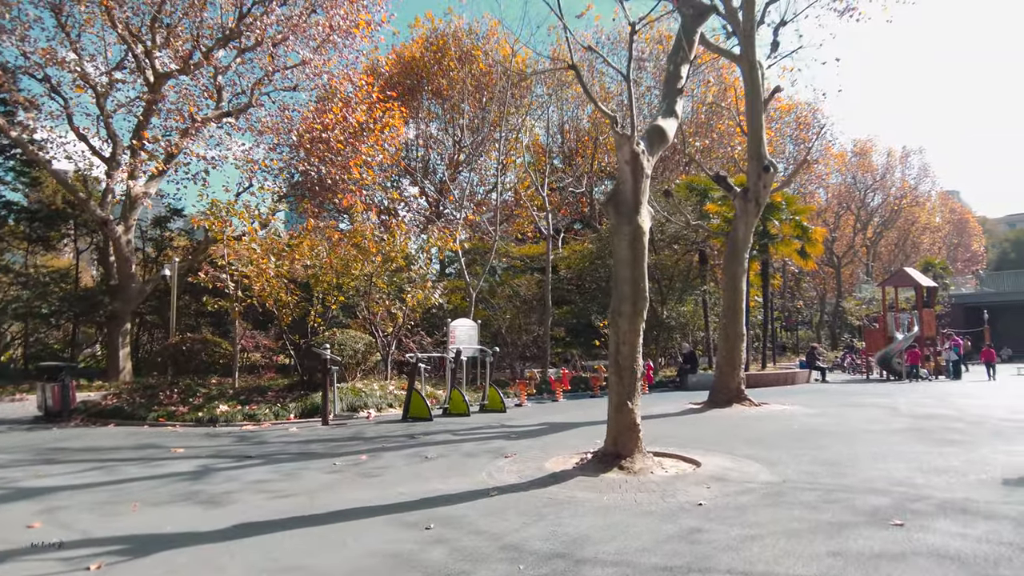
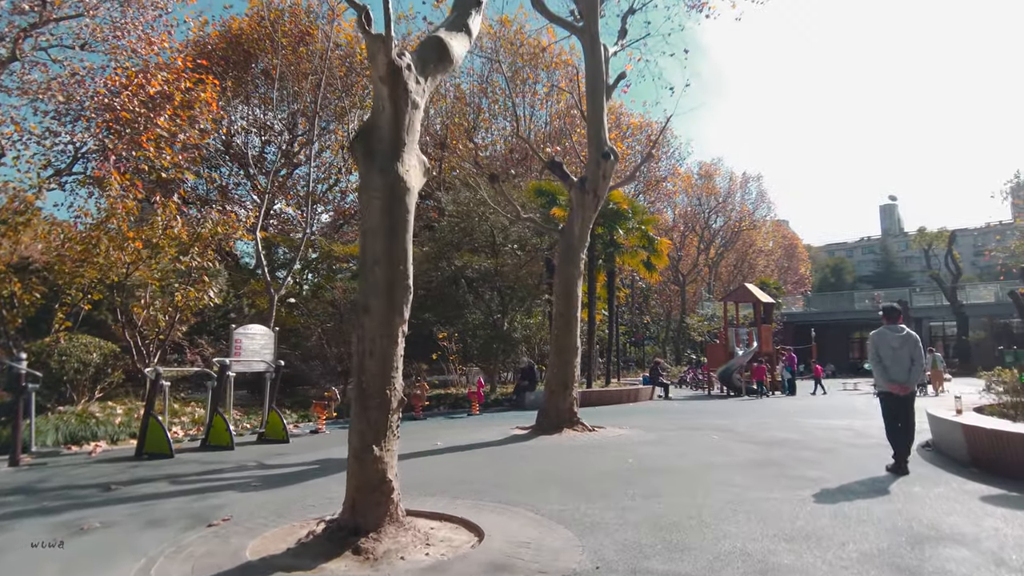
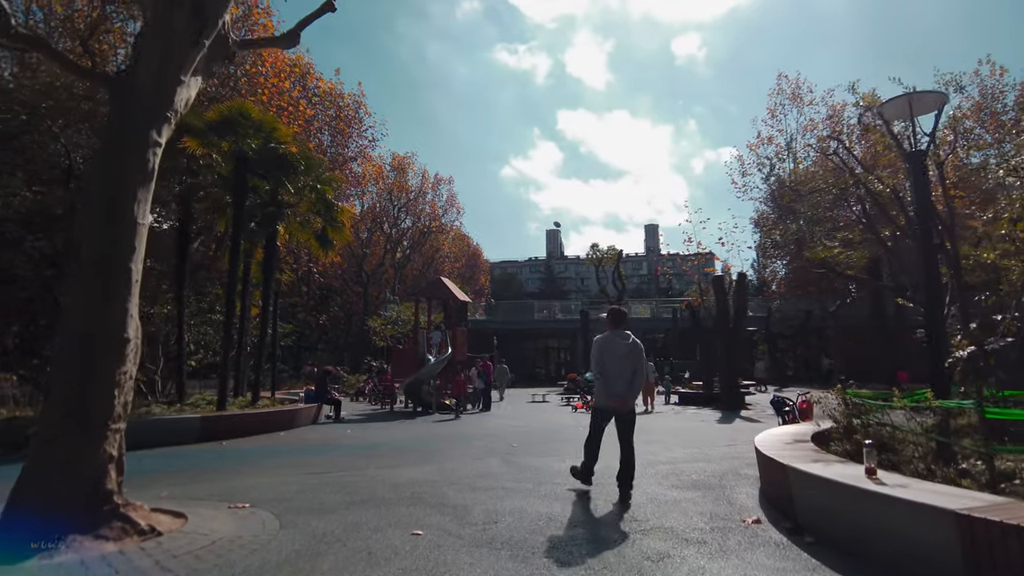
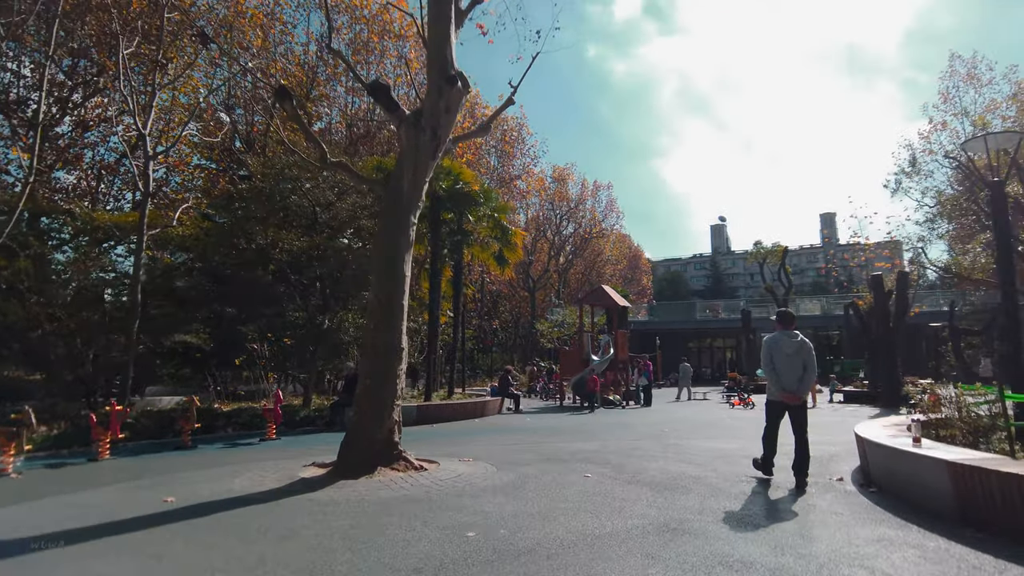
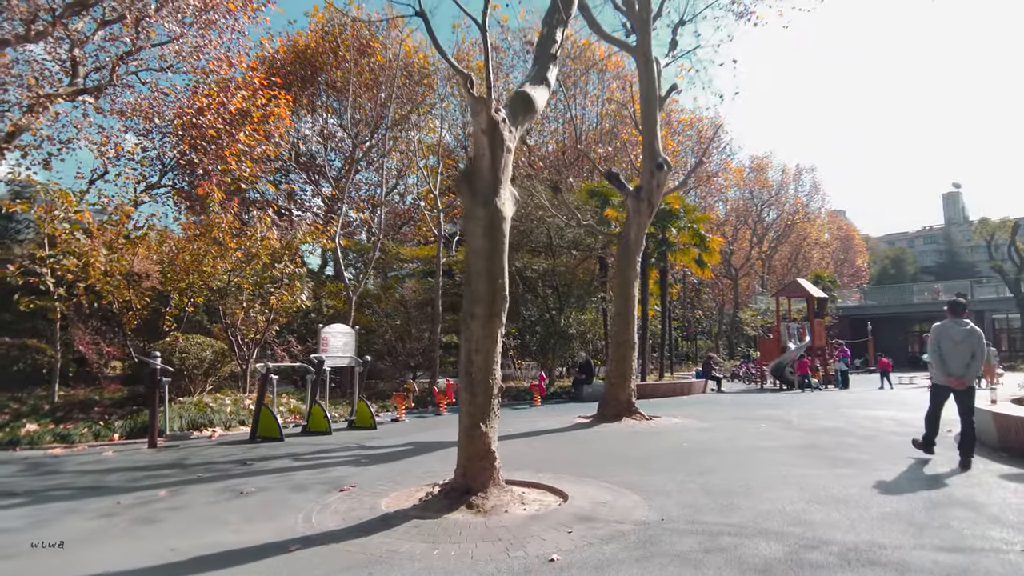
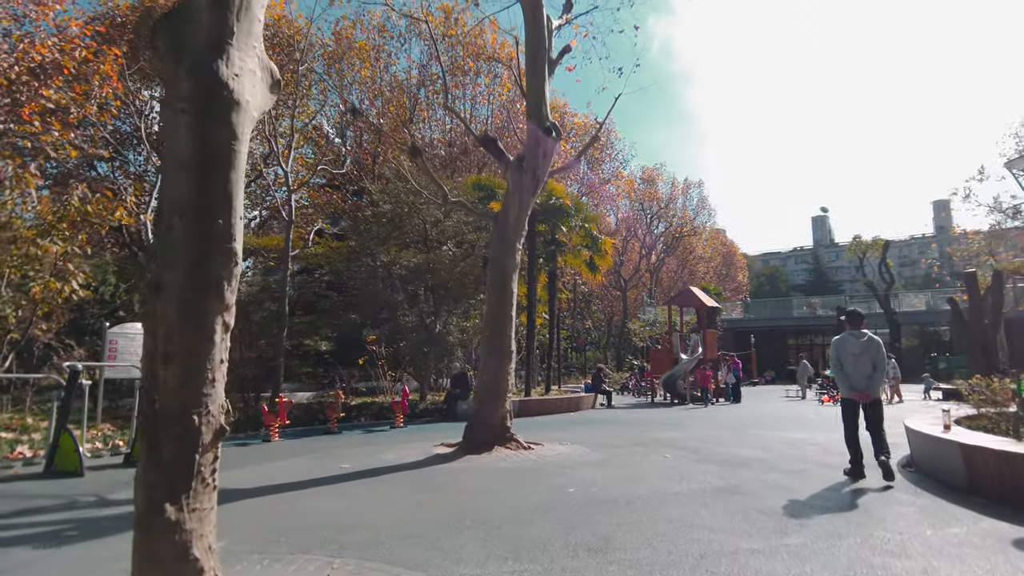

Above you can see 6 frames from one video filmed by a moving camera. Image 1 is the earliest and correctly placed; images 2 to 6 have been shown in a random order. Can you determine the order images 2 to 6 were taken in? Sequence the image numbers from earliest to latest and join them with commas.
5, 2, 6, 4, 3
